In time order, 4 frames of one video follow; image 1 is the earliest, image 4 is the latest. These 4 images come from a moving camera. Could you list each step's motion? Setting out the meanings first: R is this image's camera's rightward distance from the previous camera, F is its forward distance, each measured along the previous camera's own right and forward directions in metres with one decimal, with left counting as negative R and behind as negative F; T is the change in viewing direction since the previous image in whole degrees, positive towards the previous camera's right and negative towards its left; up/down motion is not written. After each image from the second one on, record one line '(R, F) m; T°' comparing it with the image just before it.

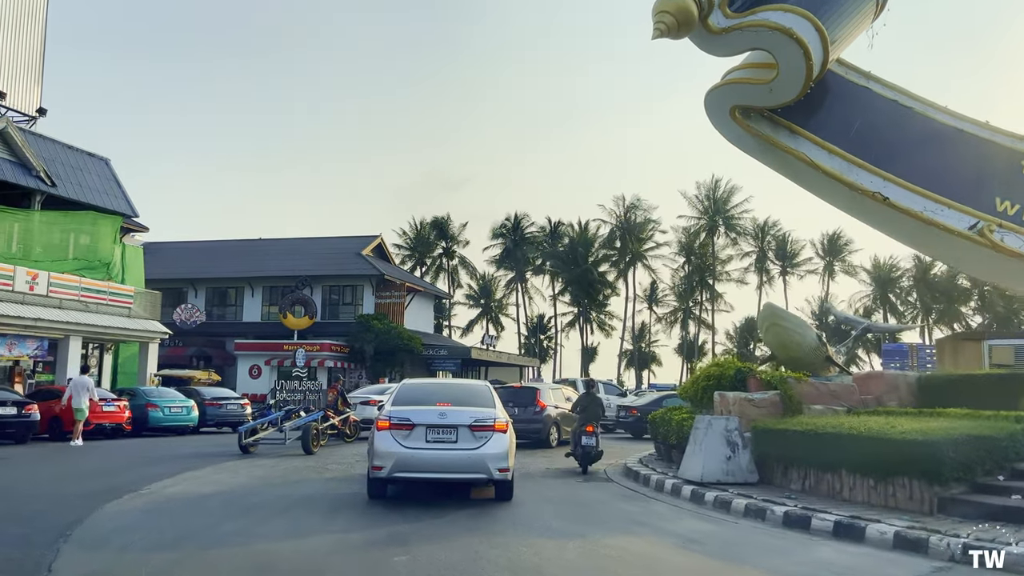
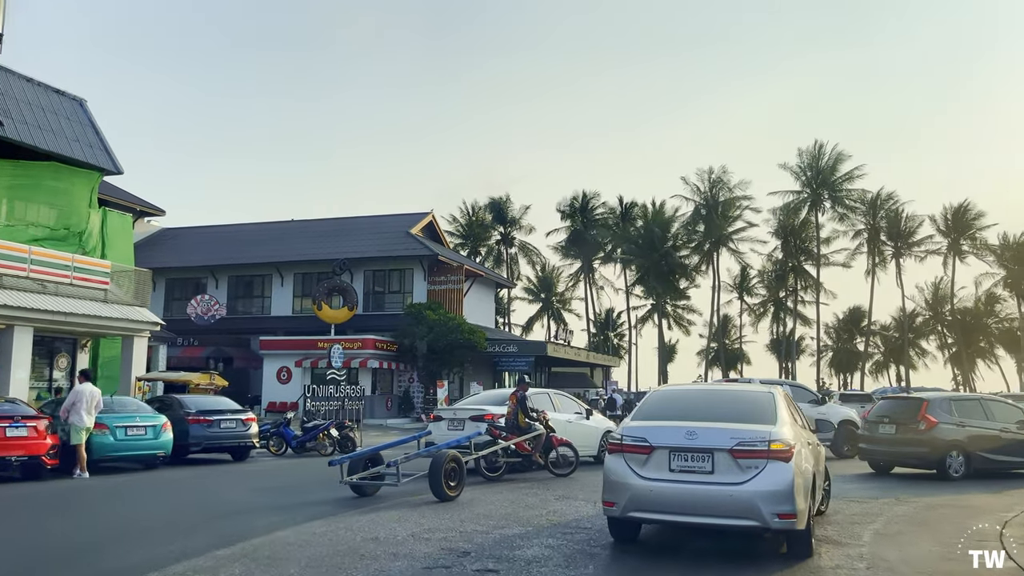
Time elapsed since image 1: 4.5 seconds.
(-1.7, +8.4) m; -3°
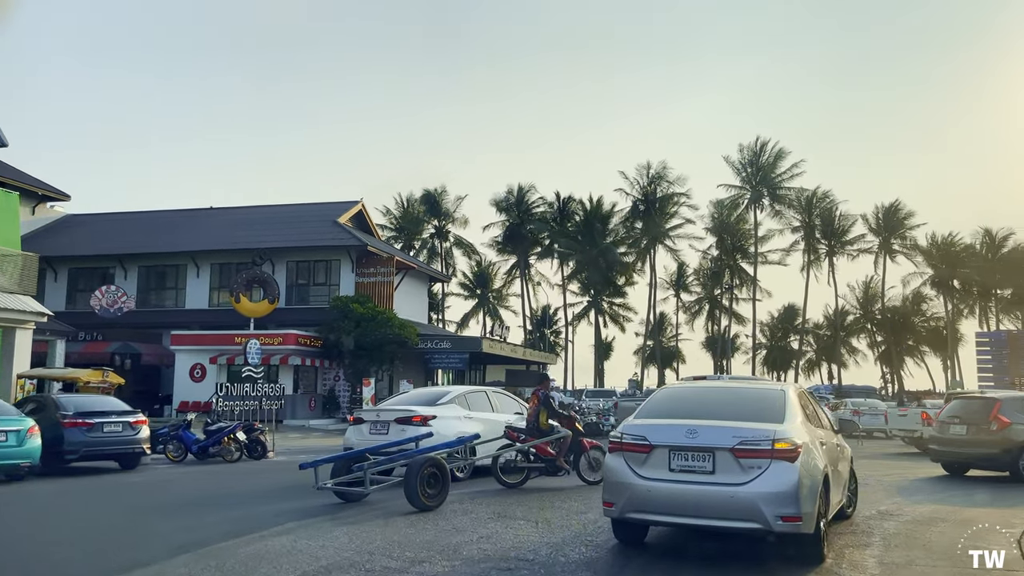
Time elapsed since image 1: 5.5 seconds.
(+0.1, +1.7) m; +4°
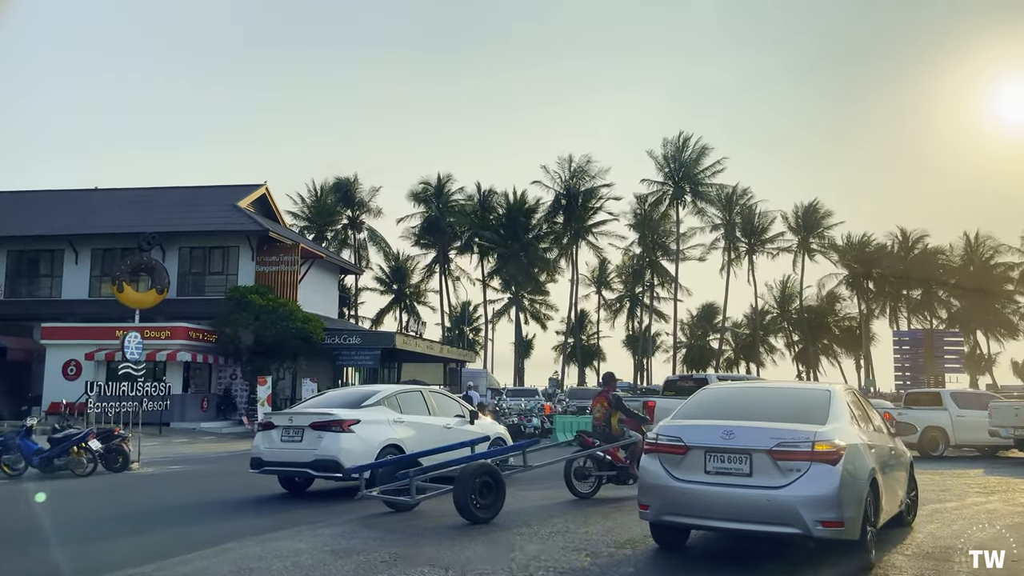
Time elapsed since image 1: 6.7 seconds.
(+0.1, +2.3) m; +5°
